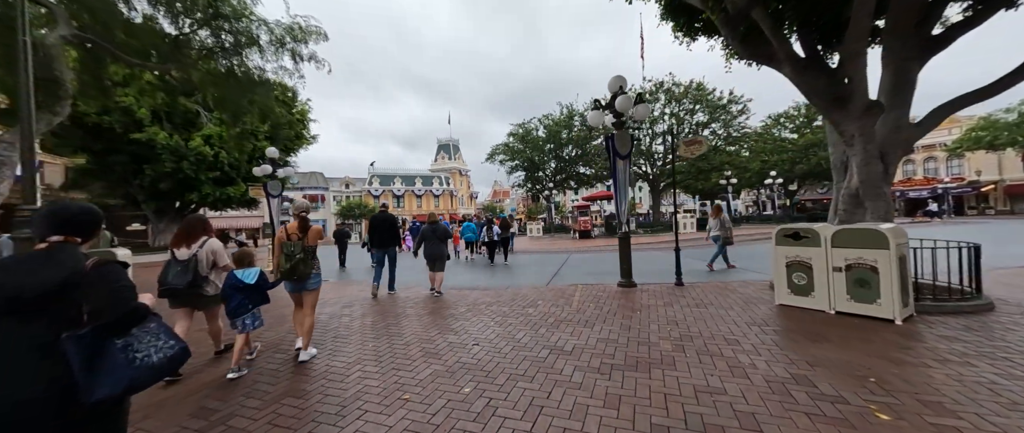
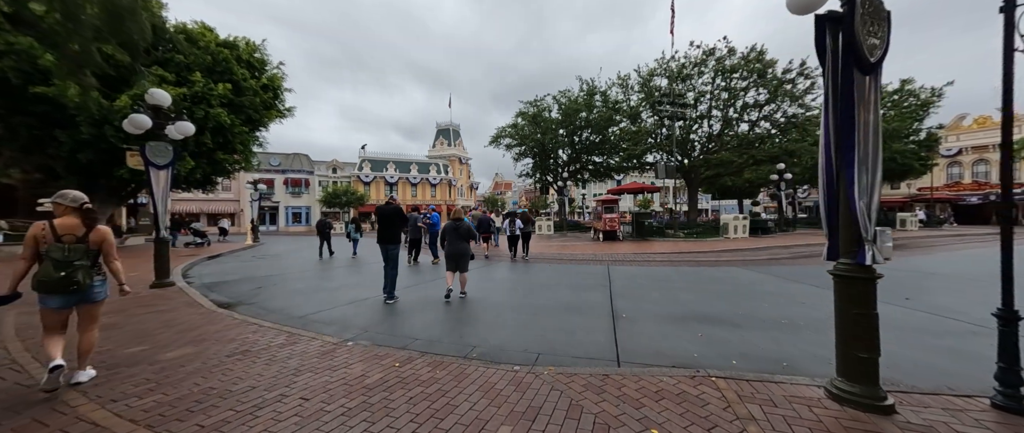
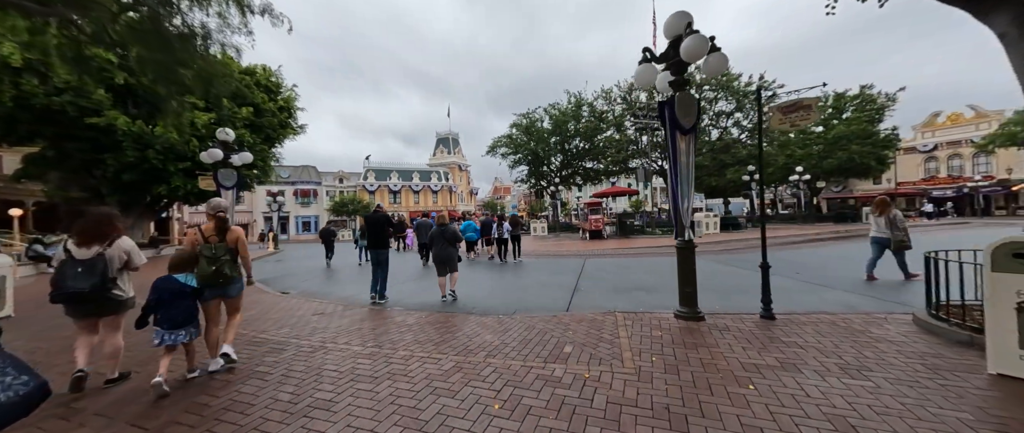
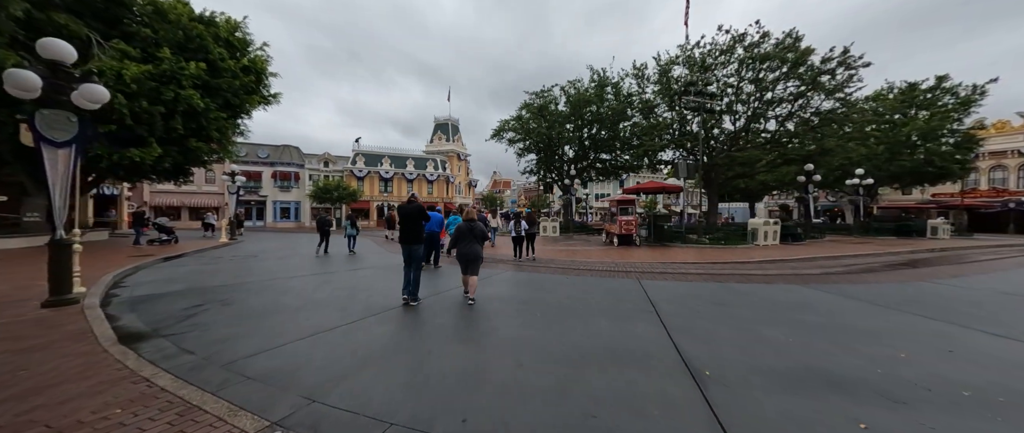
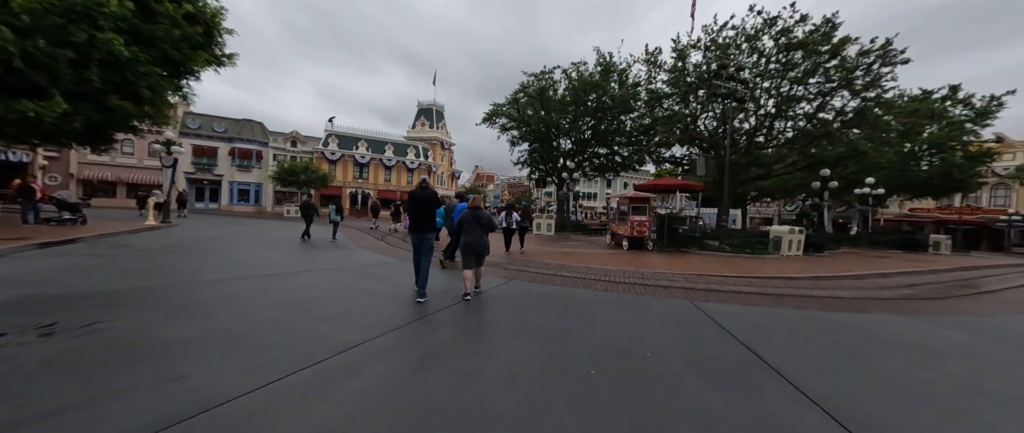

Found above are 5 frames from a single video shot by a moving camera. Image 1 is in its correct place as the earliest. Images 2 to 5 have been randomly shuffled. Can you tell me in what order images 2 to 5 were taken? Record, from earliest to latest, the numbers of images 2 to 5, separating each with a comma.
3, 2, 4, 5
